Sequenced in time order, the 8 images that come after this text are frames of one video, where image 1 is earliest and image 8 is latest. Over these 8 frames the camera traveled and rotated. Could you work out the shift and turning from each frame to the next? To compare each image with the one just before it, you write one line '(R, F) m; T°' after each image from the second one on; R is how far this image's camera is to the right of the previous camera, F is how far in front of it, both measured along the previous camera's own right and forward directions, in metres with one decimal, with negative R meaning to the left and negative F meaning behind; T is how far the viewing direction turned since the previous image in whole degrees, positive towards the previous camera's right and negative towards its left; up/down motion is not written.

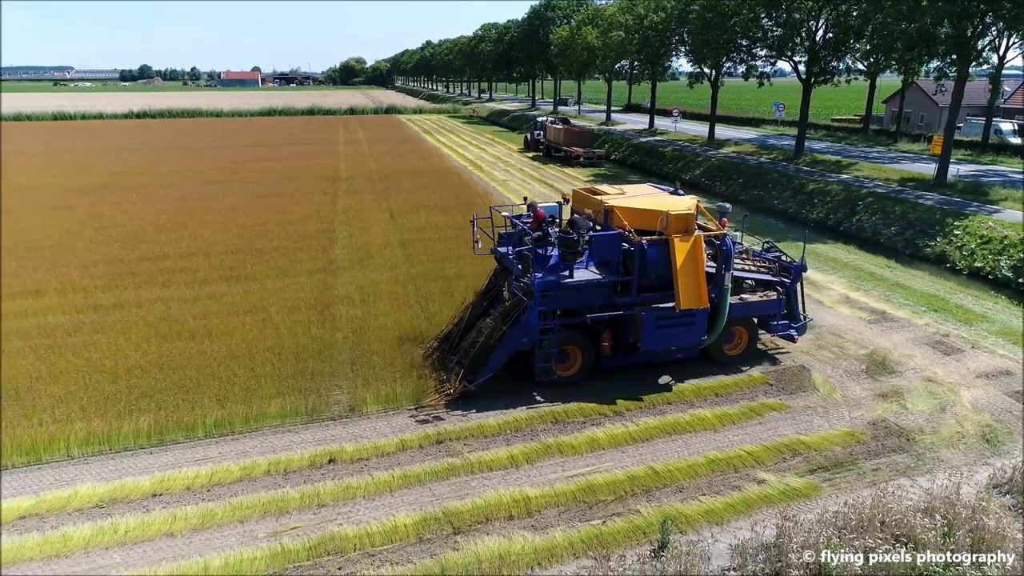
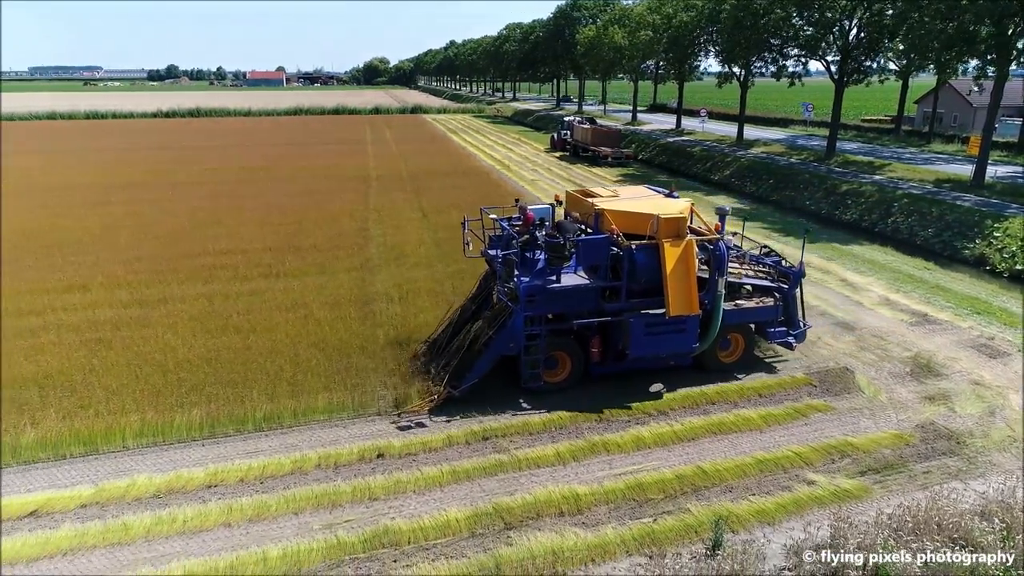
(-0.3, 0.0) m; -2°
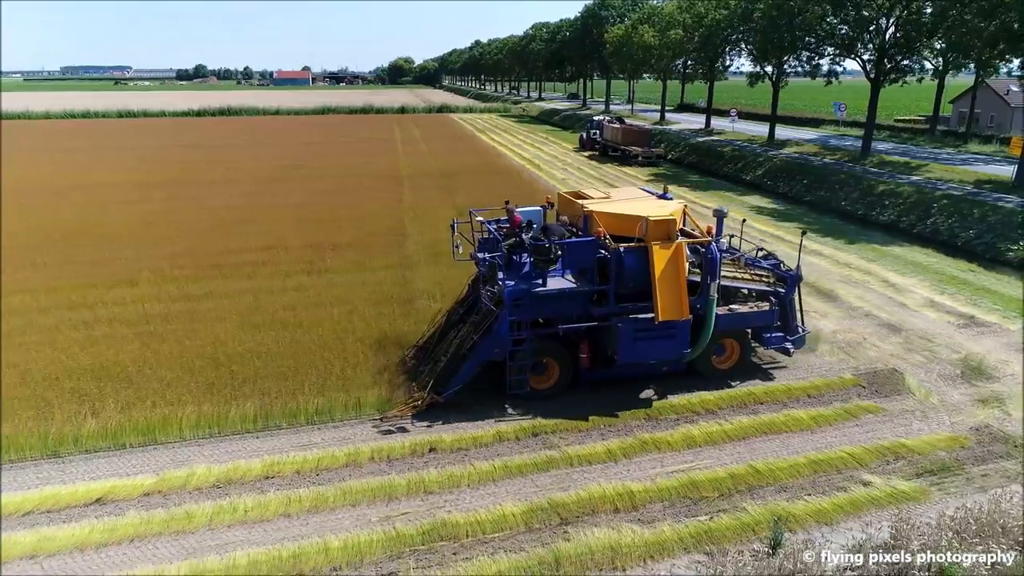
(-0.3, 0.0) m; -2°
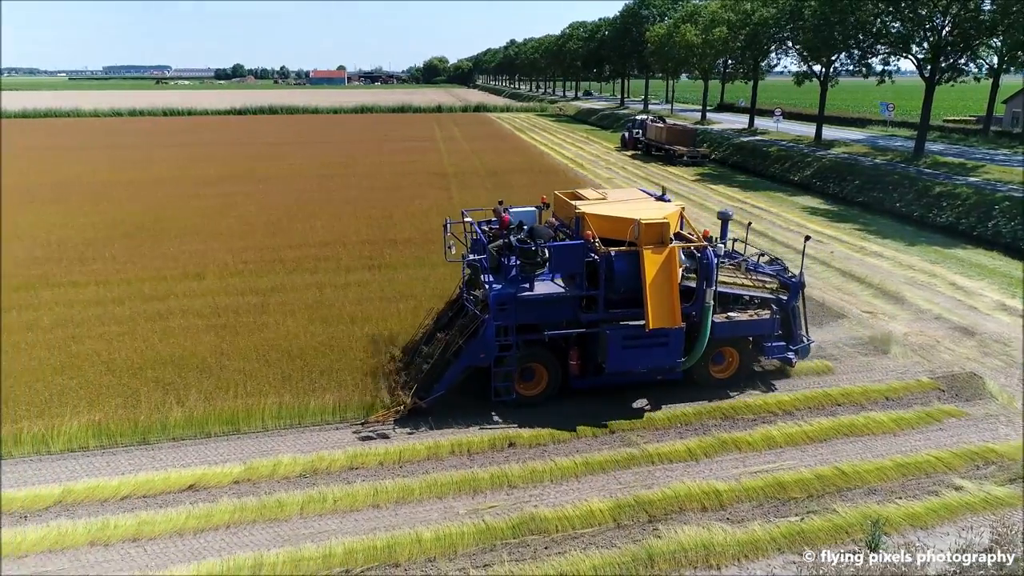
(-0.6, 0.0) m; -2°
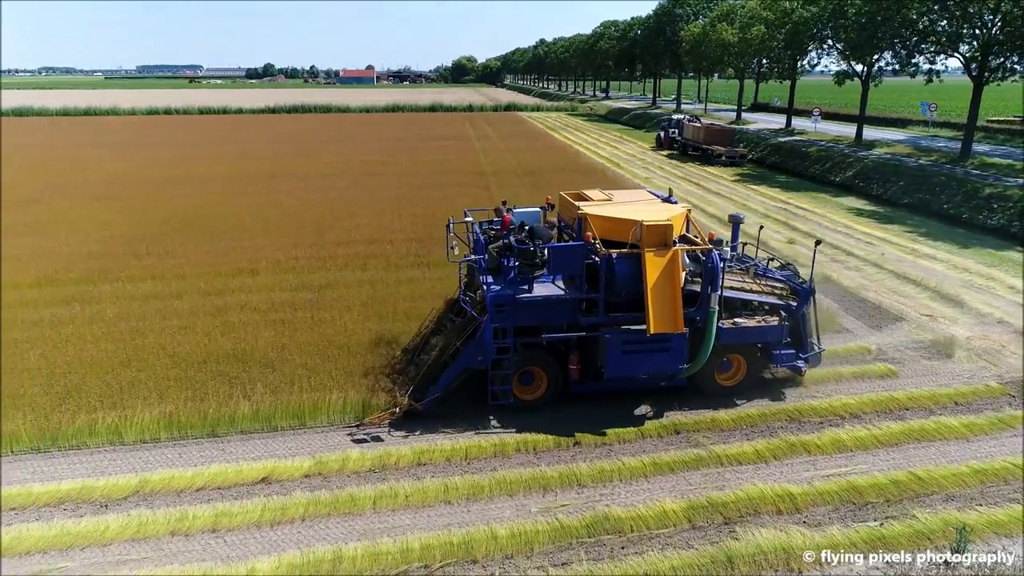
(-0.5, 0.0) m; -2°
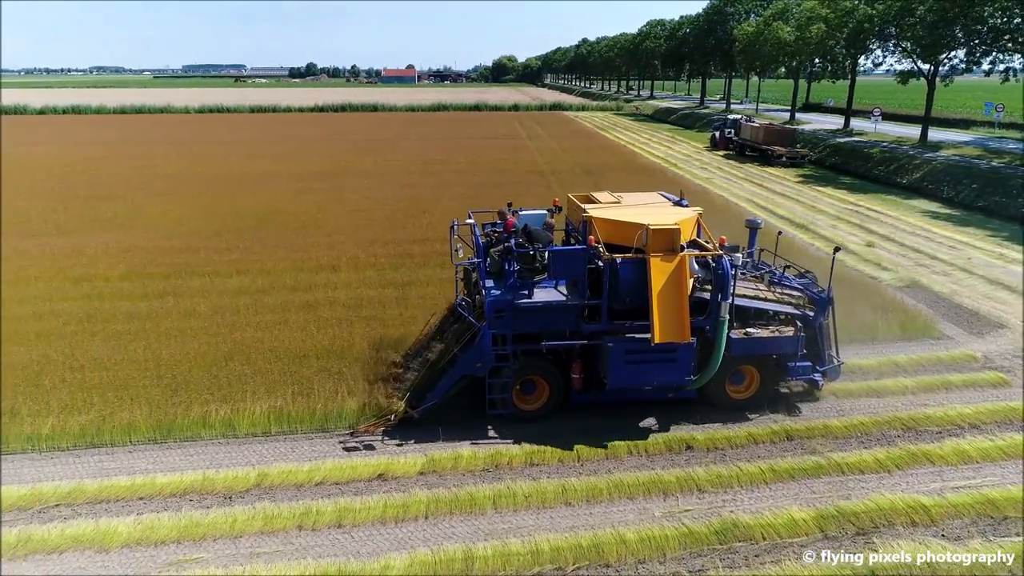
(-0.9, +0.1) m; -3°
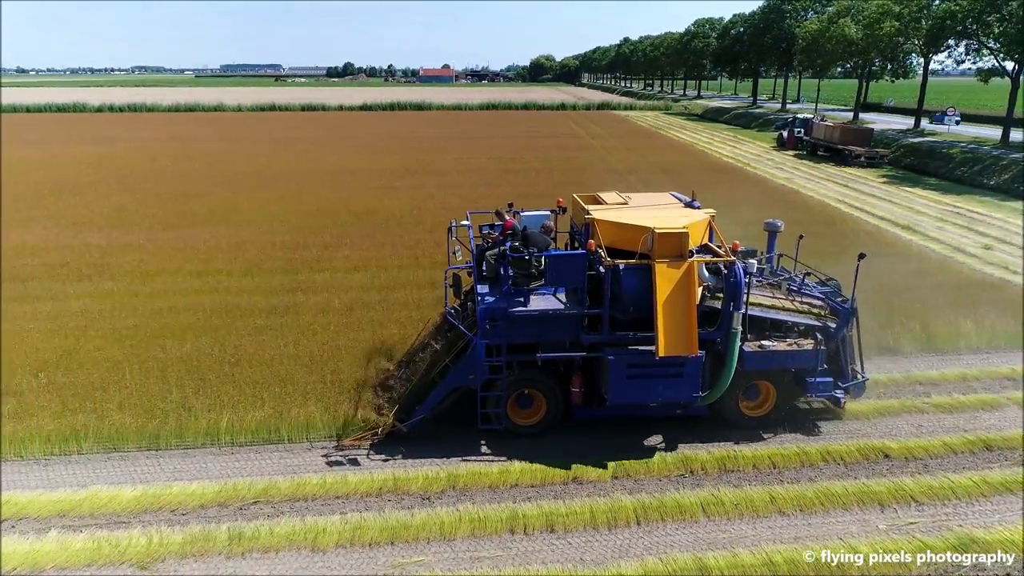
(-1.7, +0.2) m; -2°
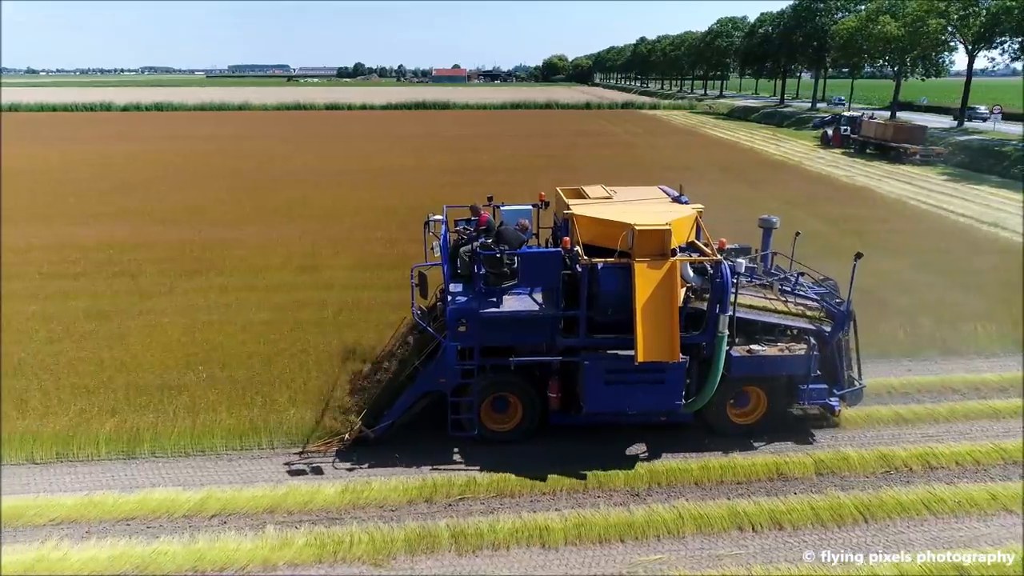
(-1.9, +0.2) m; 0°
